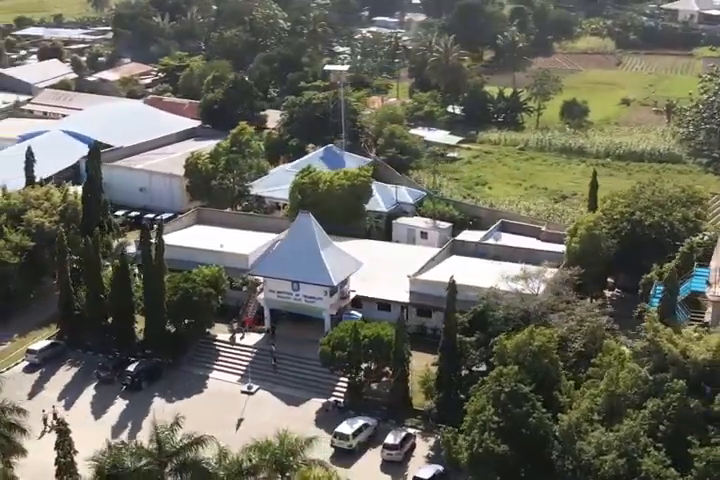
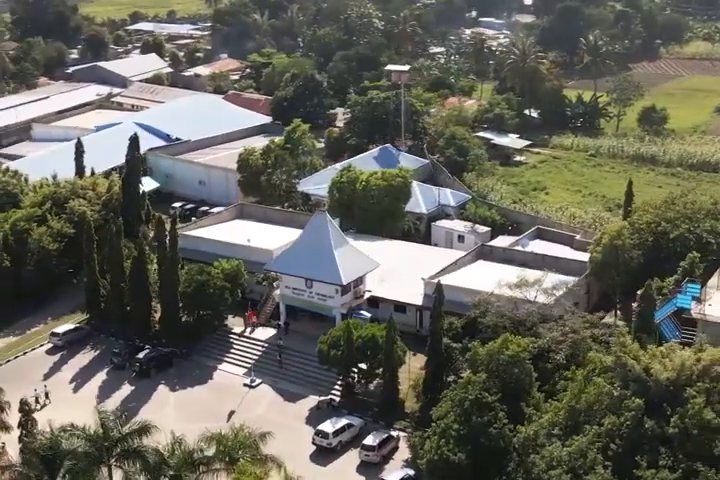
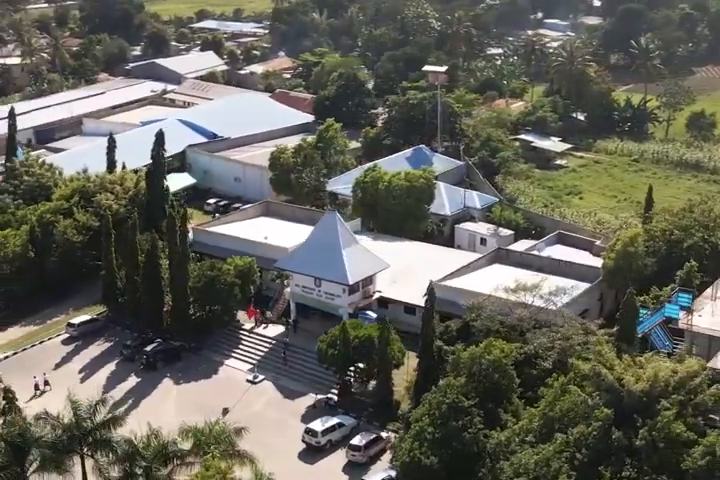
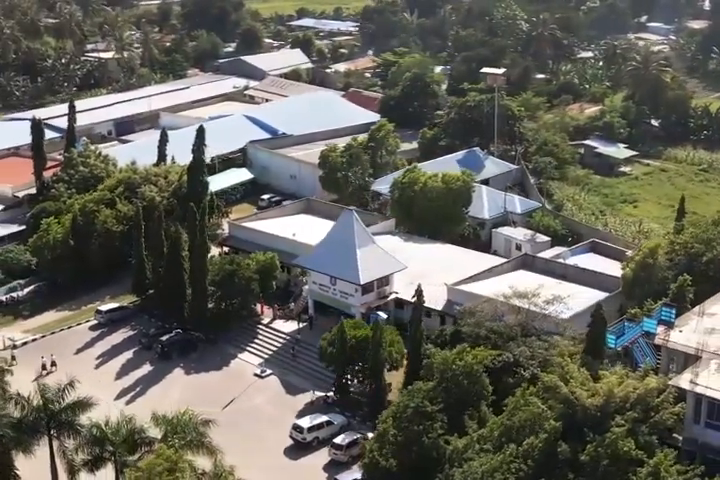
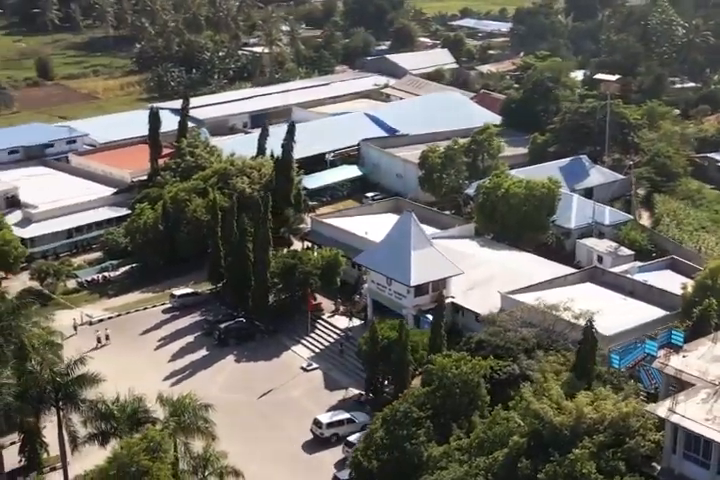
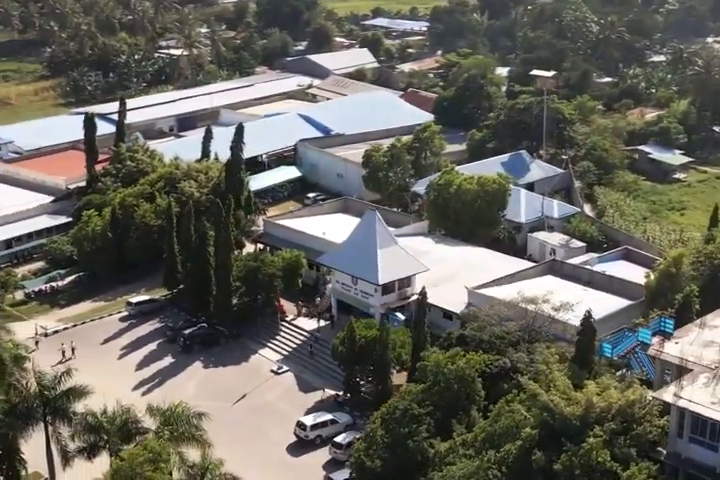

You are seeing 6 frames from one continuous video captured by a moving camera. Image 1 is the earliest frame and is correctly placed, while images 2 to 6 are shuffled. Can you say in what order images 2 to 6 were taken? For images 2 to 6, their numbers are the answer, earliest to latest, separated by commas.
2, 3, 4, 6, 5
